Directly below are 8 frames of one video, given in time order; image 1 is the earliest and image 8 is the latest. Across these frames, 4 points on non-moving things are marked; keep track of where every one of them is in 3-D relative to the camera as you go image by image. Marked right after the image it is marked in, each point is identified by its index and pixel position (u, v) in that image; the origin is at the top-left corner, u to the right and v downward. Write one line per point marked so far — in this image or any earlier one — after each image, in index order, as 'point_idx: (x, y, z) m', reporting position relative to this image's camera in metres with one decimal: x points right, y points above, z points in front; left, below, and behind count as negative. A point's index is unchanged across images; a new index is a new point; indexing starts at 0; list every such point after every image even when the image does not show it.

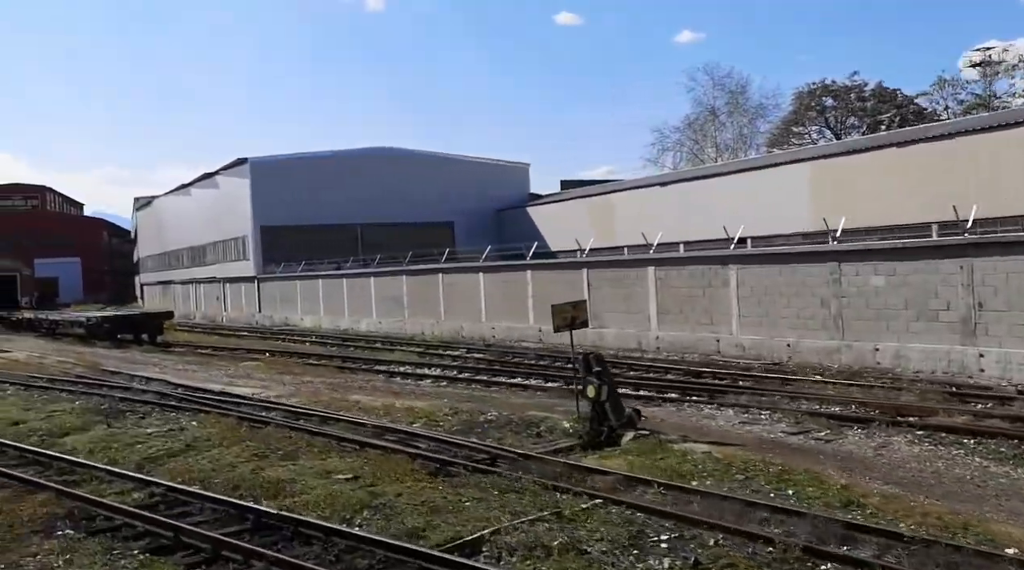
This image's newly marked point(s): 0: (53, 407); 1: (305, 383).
0: (-6.5, -1.7, +12.5) m
1: (-3.2, -1.5, +13.9) m
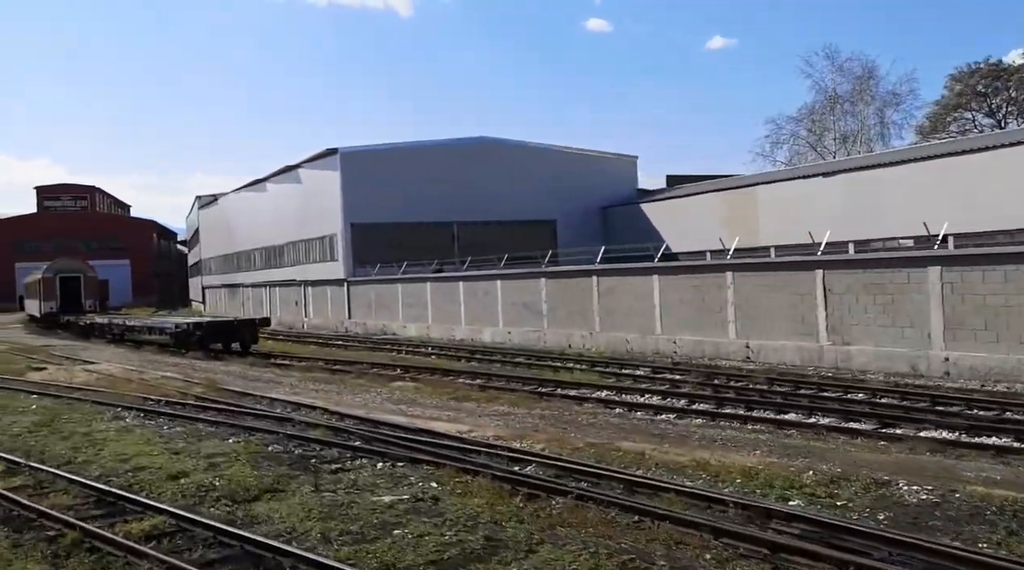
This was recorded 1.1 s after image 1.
0: (-3.3, -1.8, +9.6) m
1: (0.0, -1.6, +10.8) m
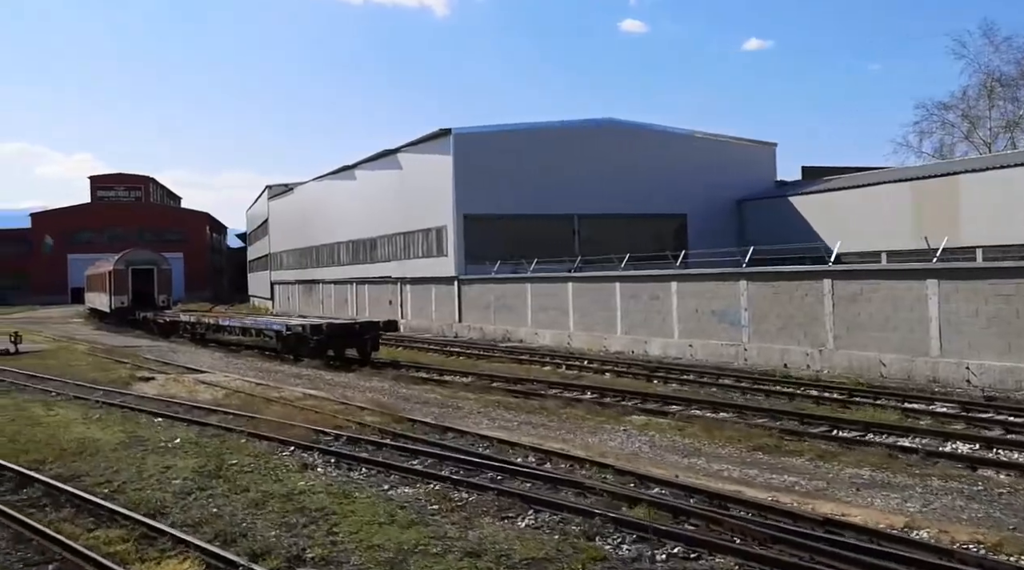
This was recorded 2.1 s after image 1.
0: (0.0, -1.8, +6.2) m
1: (+3.3, -1.7, +7.3) m
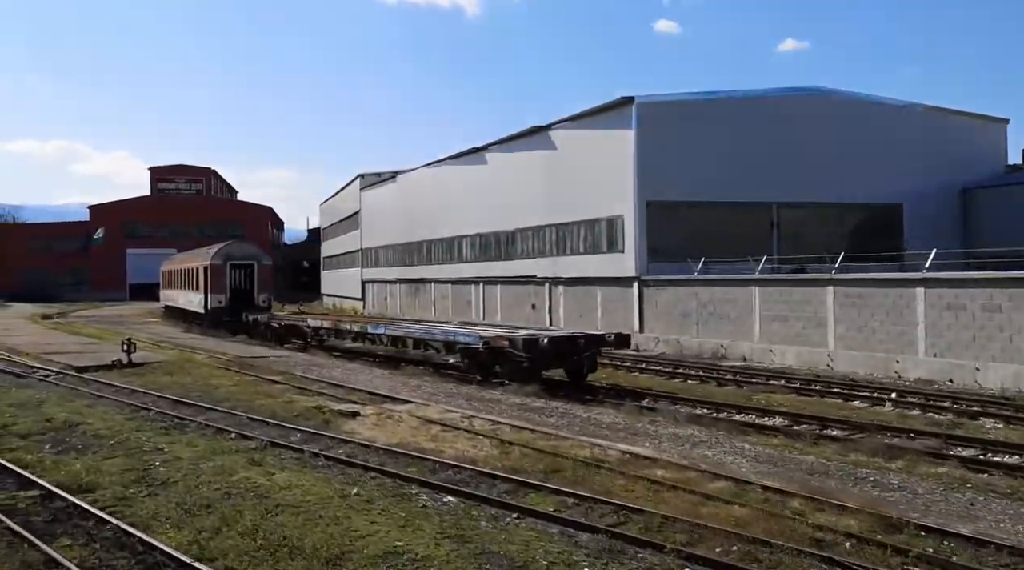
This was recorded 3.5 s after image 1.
0: (+4.3, -2.0, +1.4) m
1: (+7.7, -1.9, +2.3) m
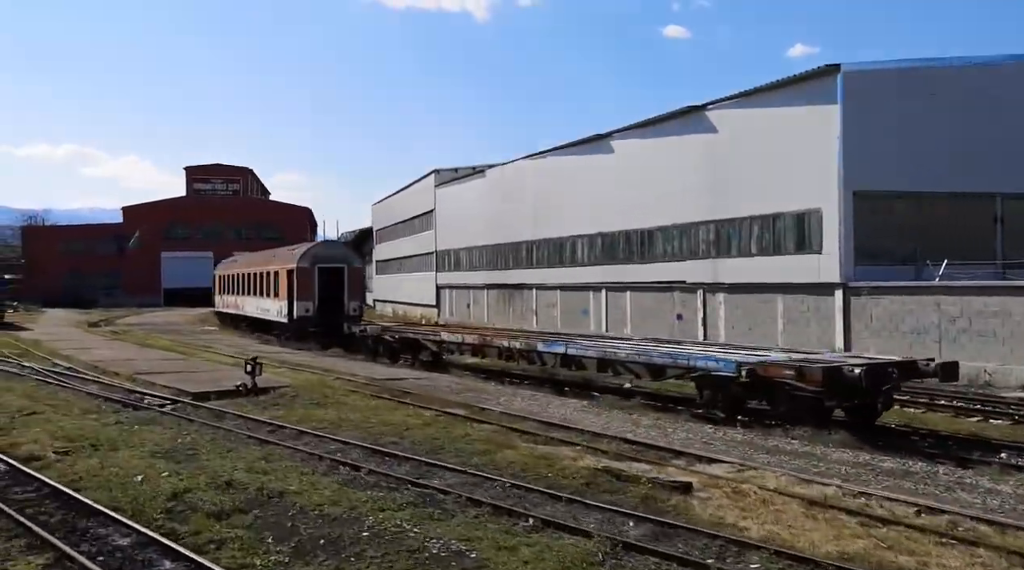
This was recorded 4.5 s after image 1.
0: (+8.1, -2.1, -2.7) m
1: (+11.6, -2.0, -1.8) m
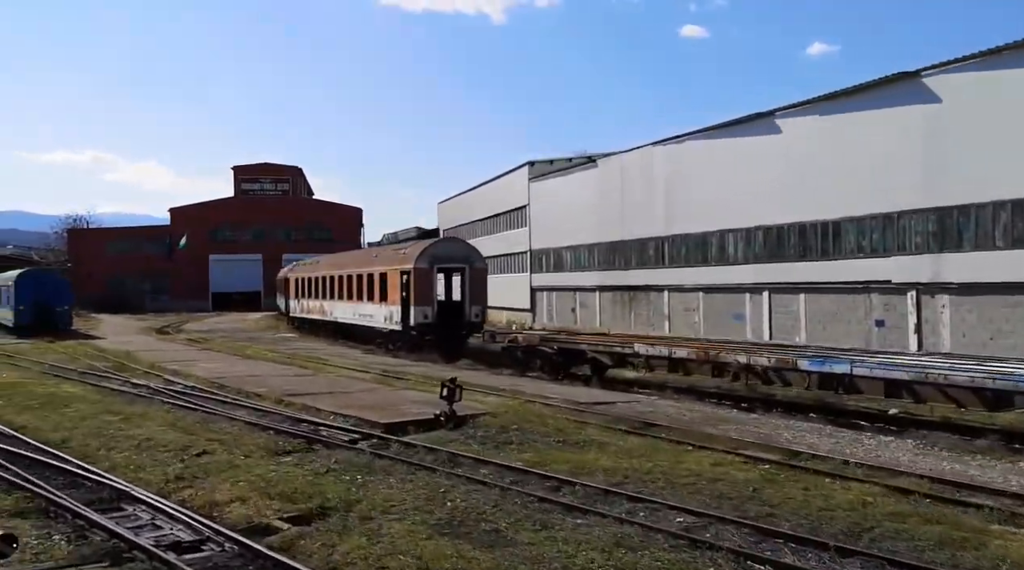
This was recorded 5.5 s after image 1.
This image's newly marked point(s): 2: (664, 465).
0: (+11.9, -2.1, -6.6) m
1: (+15.4, -2.0, -5.9) m
2: (+2.0, -2.3, +11.4) m
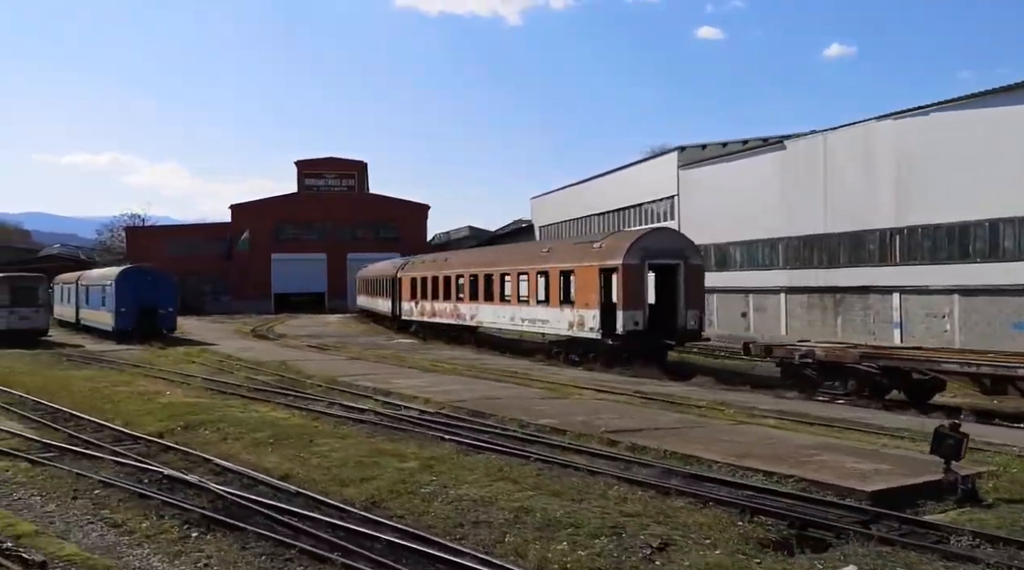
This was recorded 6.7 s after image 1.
0: (+17.6, -2.2, -12.0) m
1: (+21.1, -2.1, -11.4) m
2: (+8.4, -2.4, +6.4) m
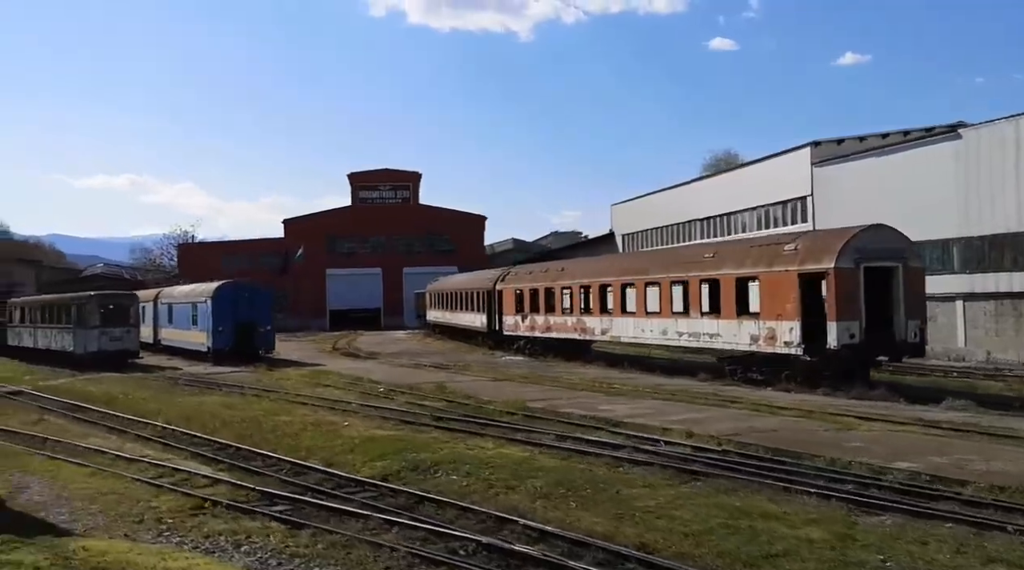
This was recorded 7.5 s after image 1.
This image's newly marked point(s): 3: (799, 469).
0: (+21.9, -1.6, -15.9) m
1: (+25.3, -1.5, -15.4) m
2: (+13.2, -2.2, +2.7) m
3: (+4.3, -2.8, +13.6) m
